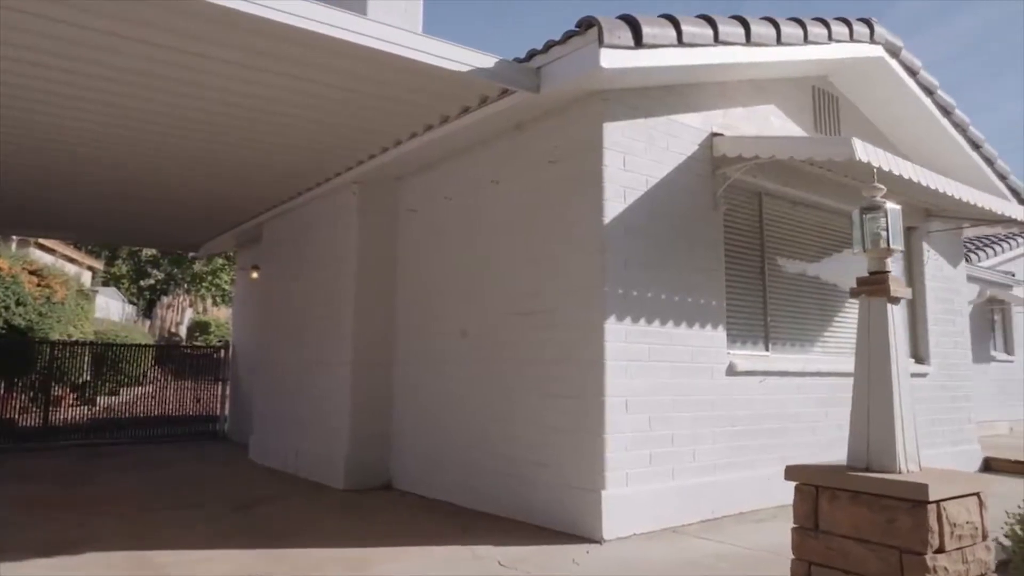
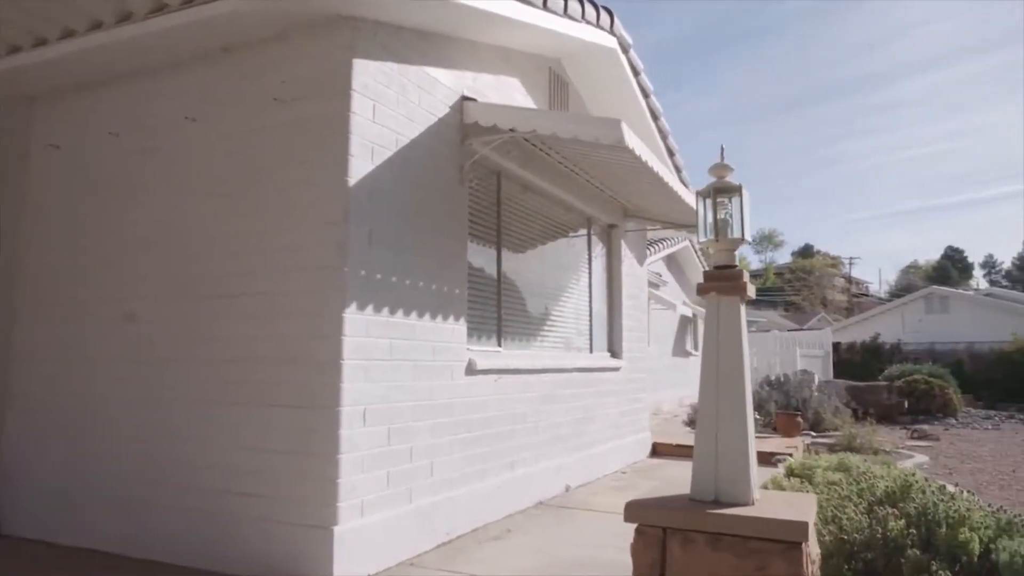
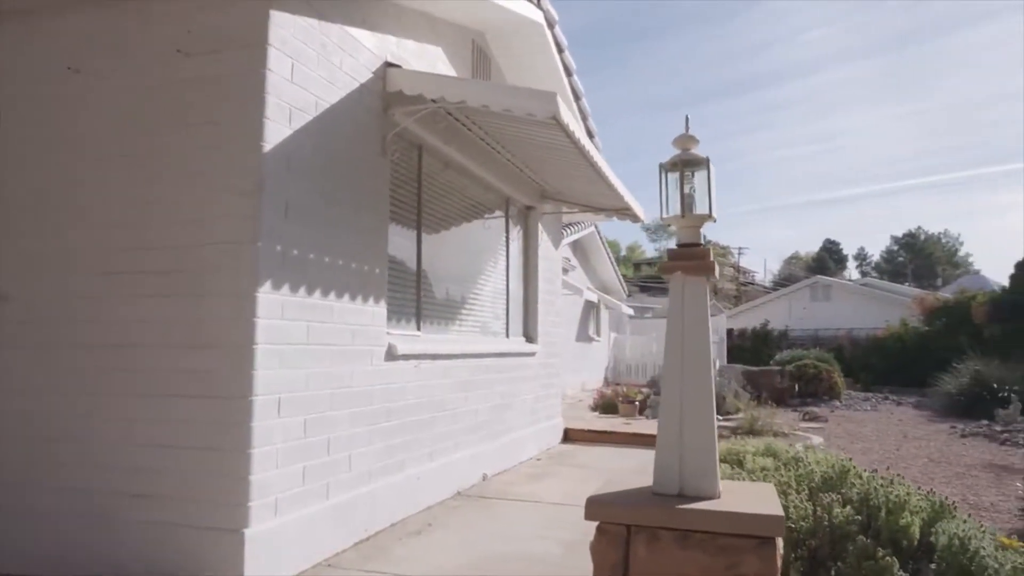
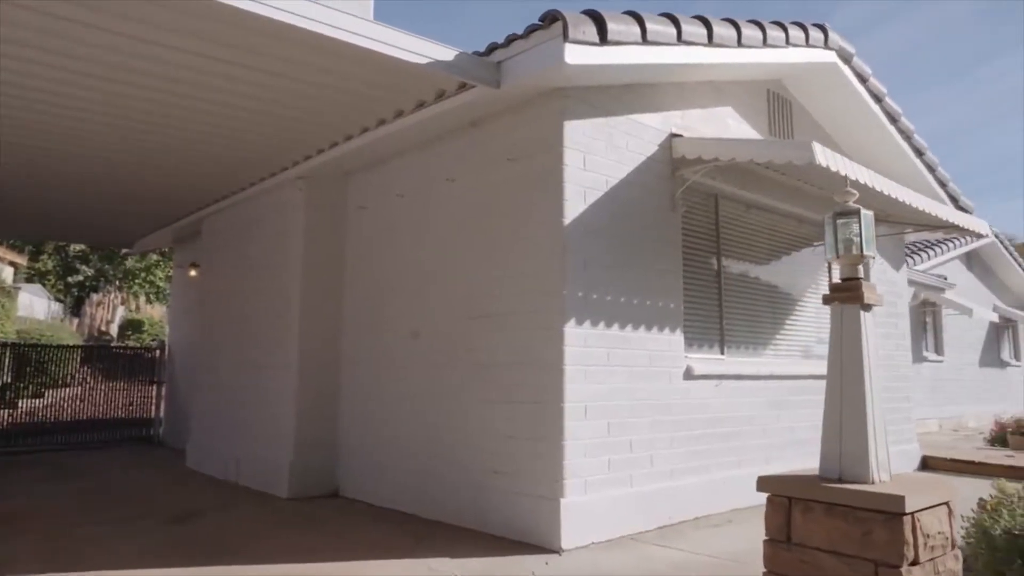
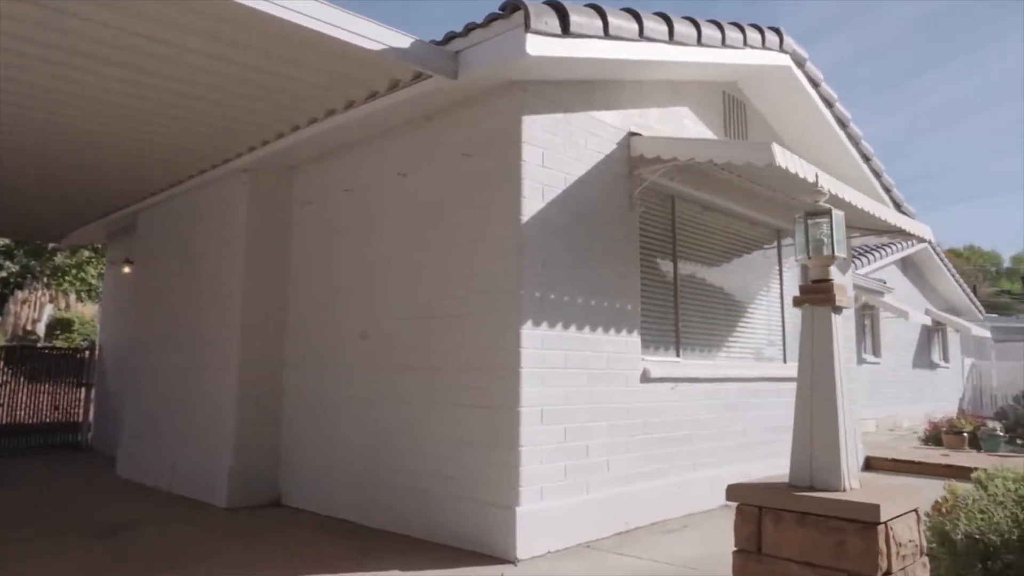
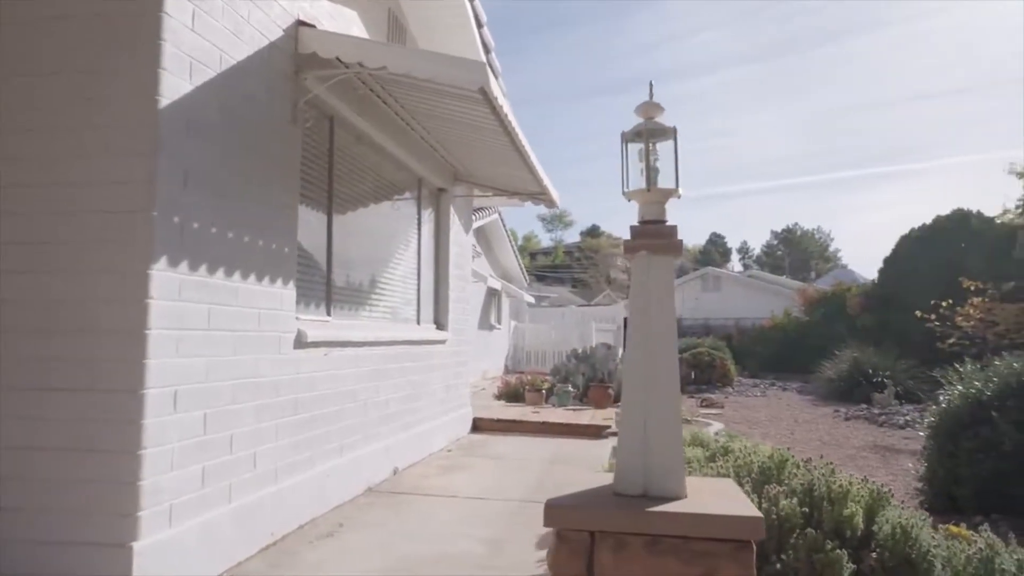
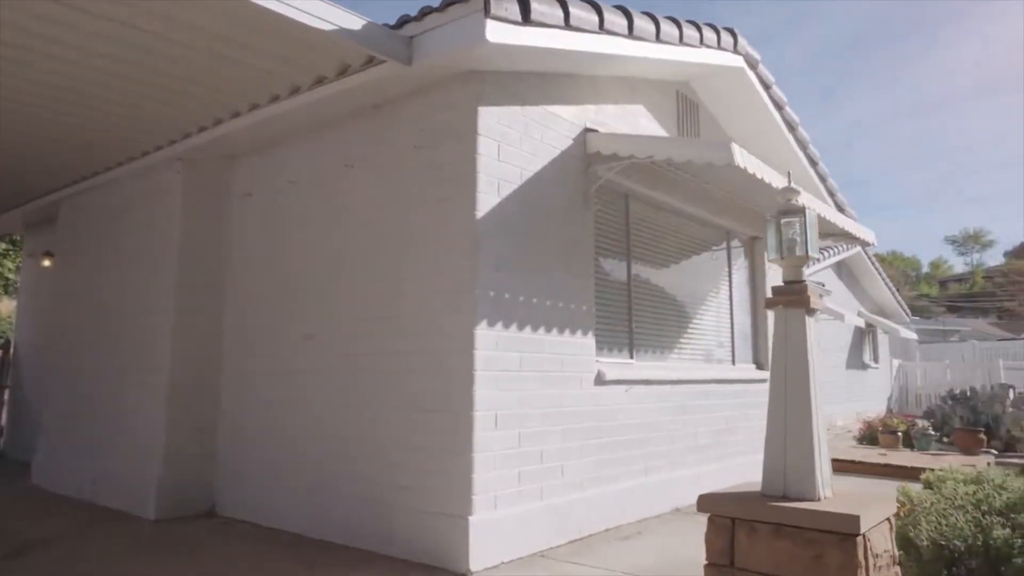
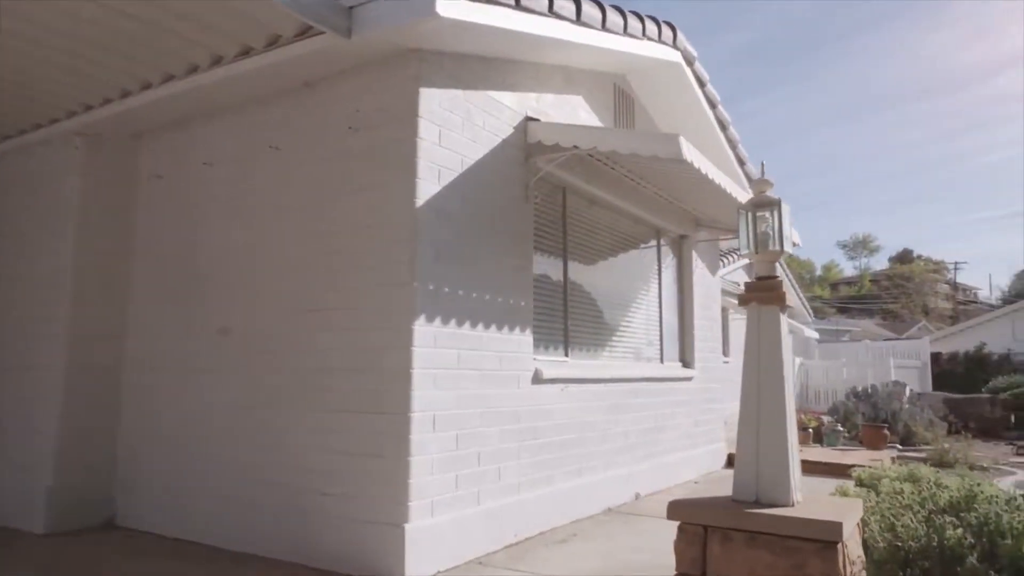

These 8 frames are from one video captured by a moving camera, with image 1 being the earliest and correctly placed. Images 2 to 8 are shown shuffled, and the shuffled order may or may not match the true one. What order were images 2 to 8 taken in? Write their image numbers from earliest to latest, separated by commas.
4, 5, 7, 8, 2, 3, 6
